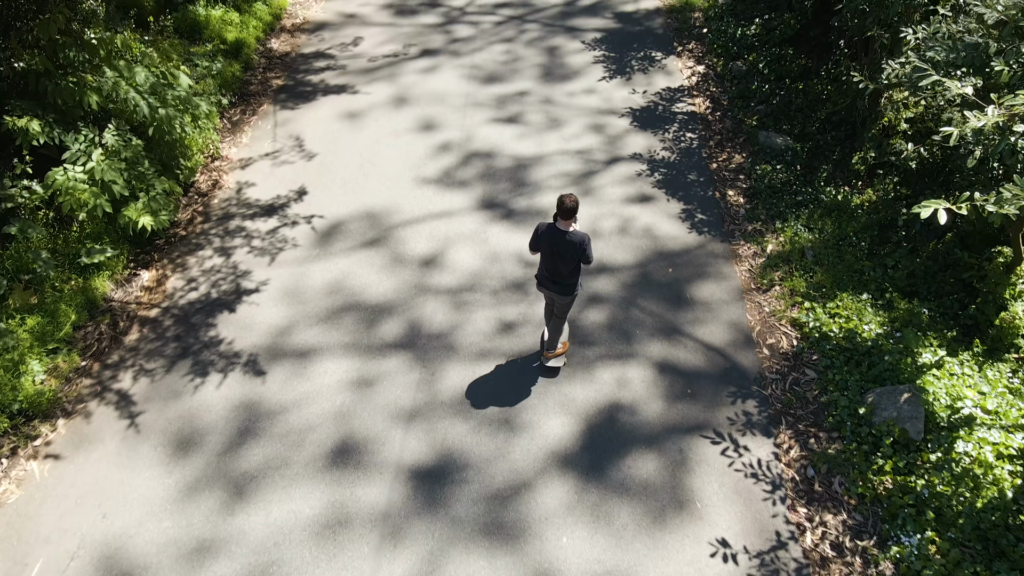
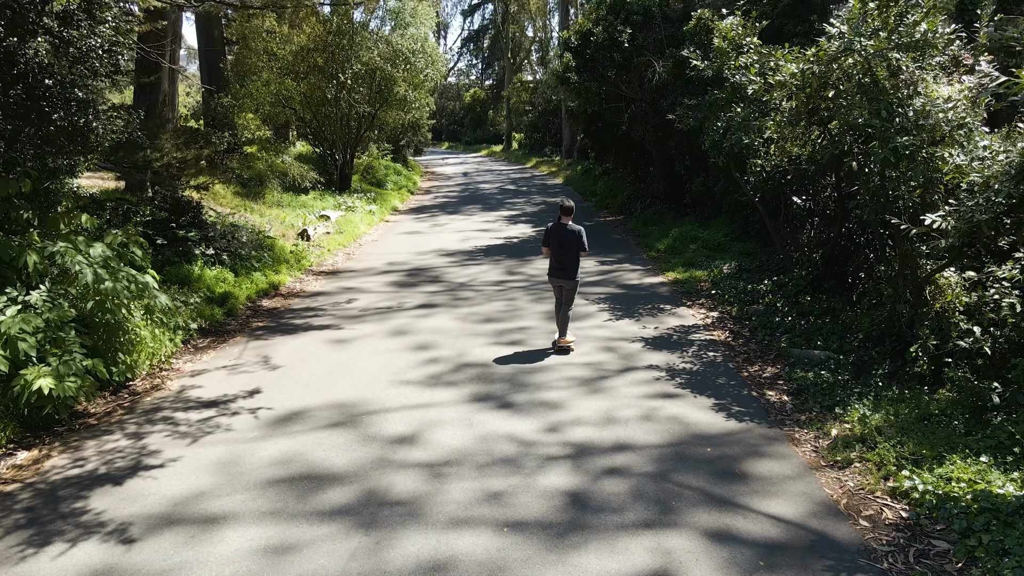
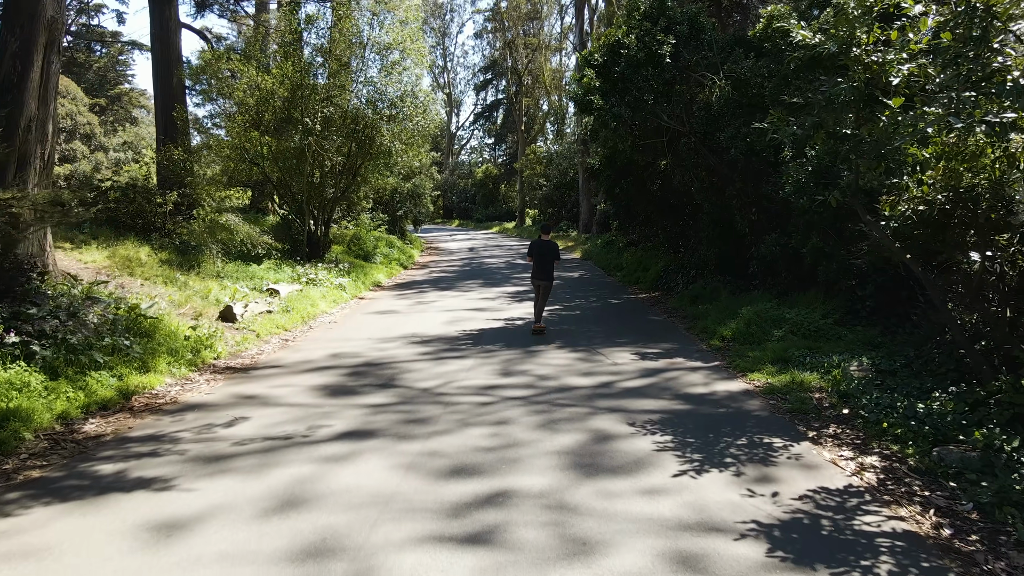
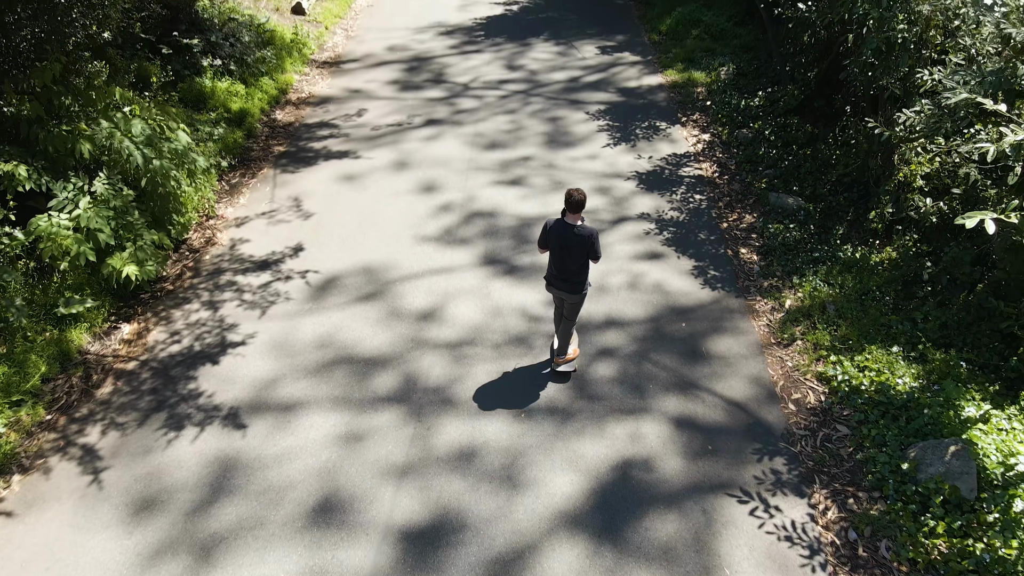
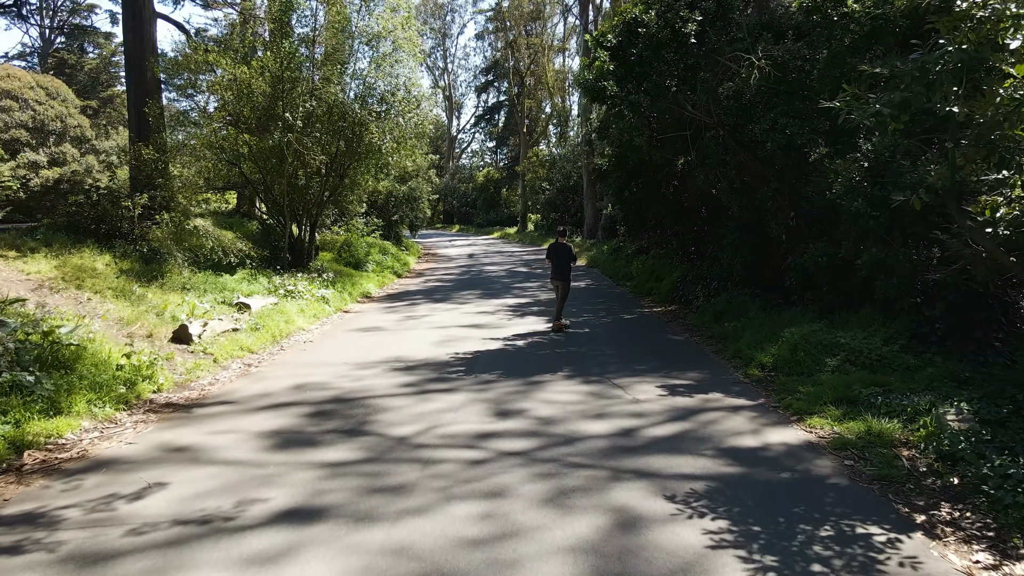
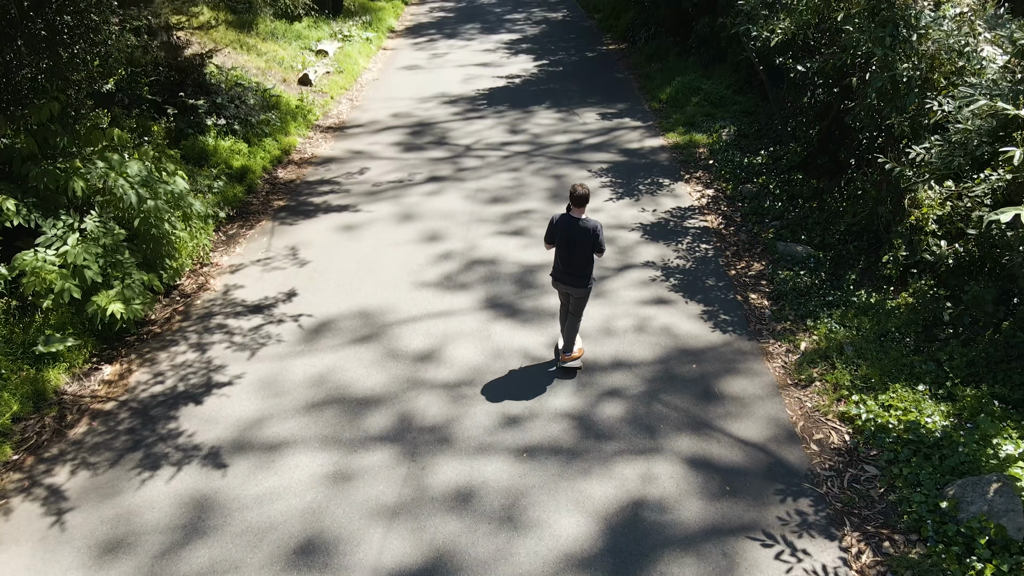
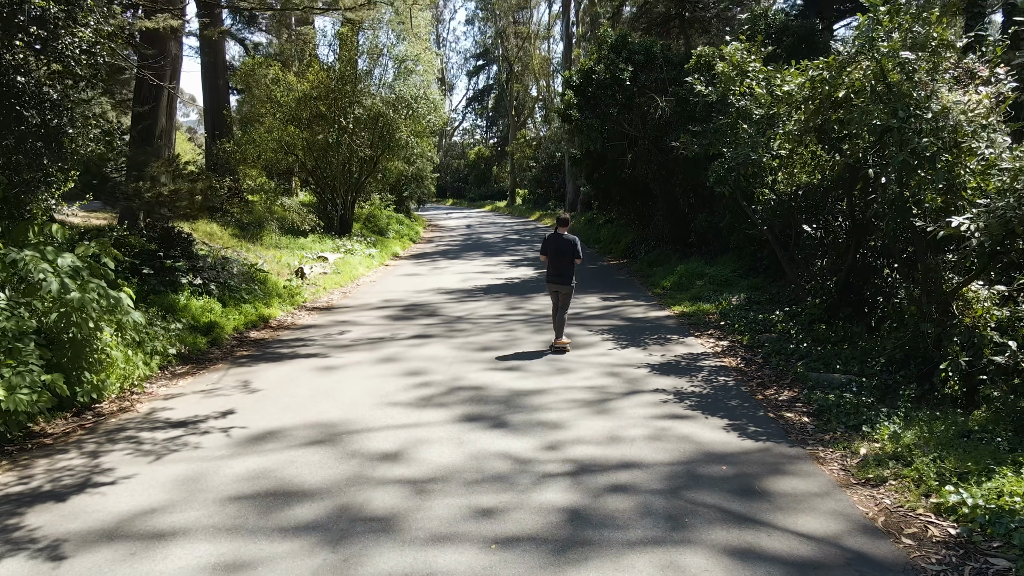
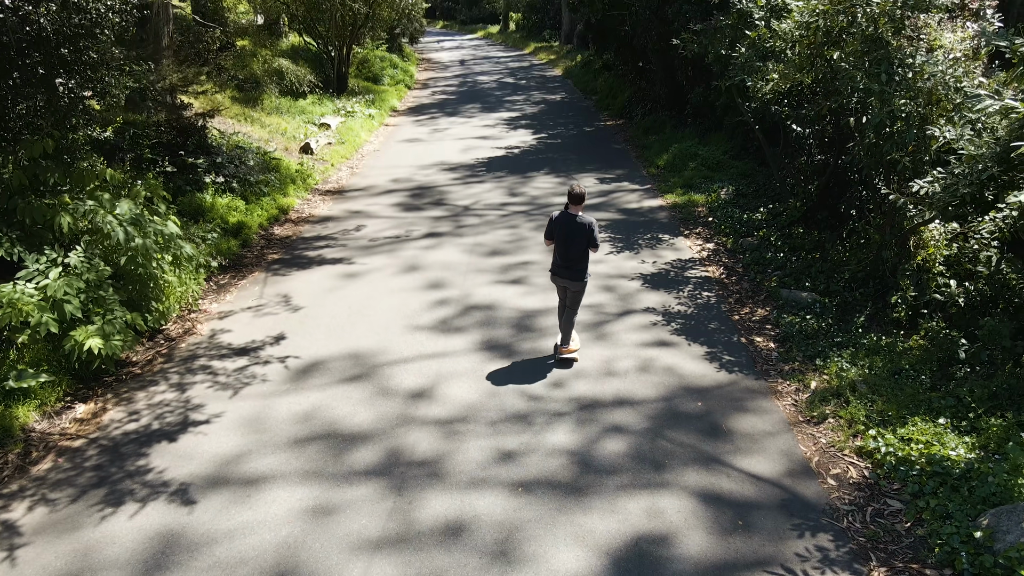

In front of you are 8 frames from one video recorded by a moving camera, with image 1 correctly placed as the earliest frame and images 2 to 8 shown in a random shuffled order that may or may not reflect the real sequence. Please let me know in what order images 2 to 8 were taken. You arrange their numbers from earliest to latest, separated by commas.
4, 6, 8, 2, 7, 3, 5
